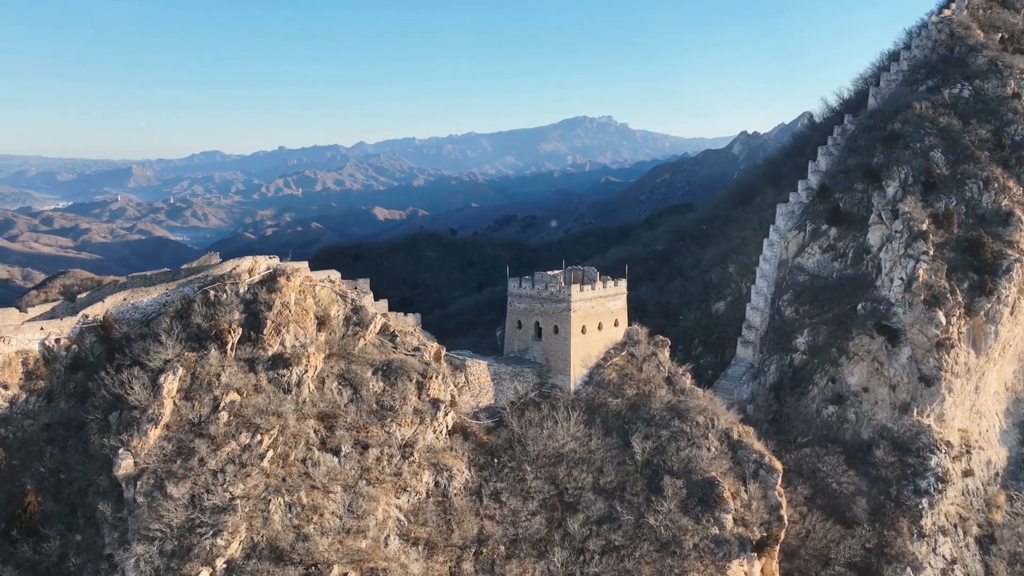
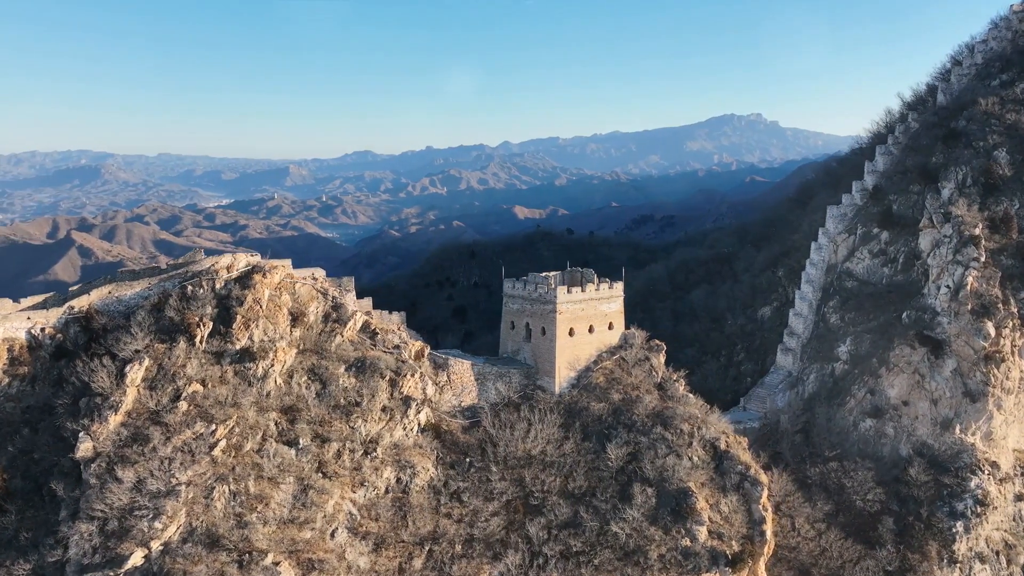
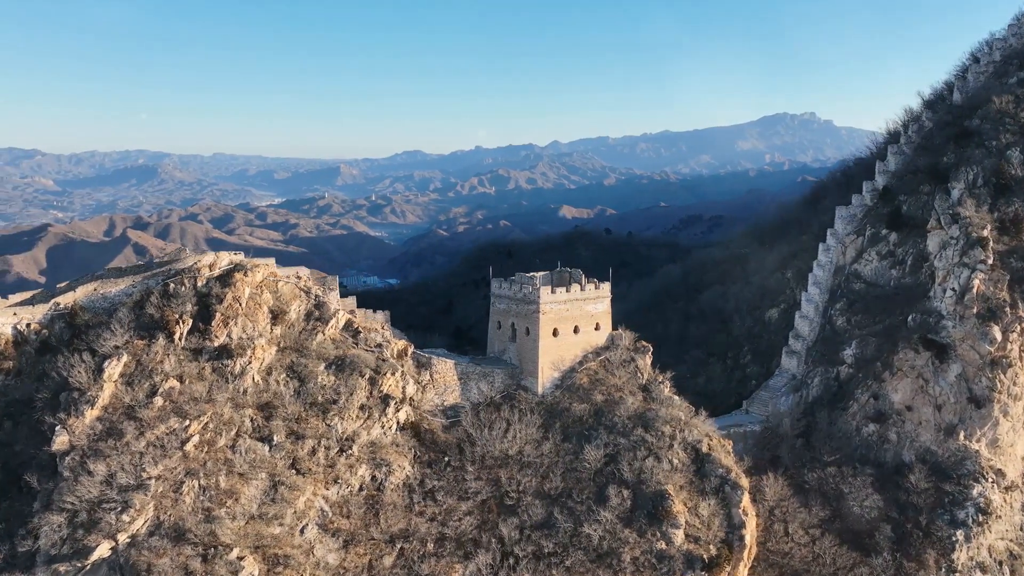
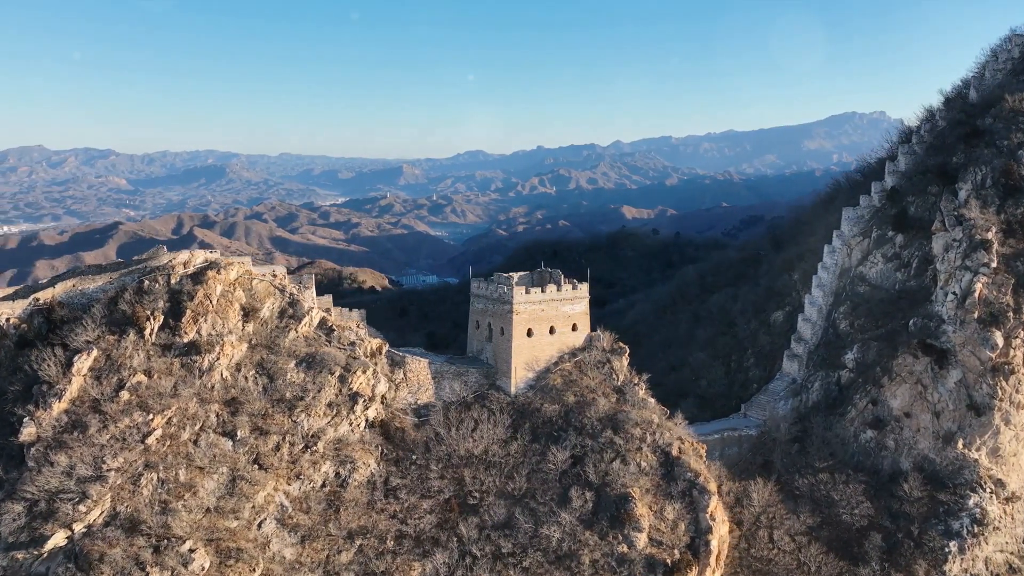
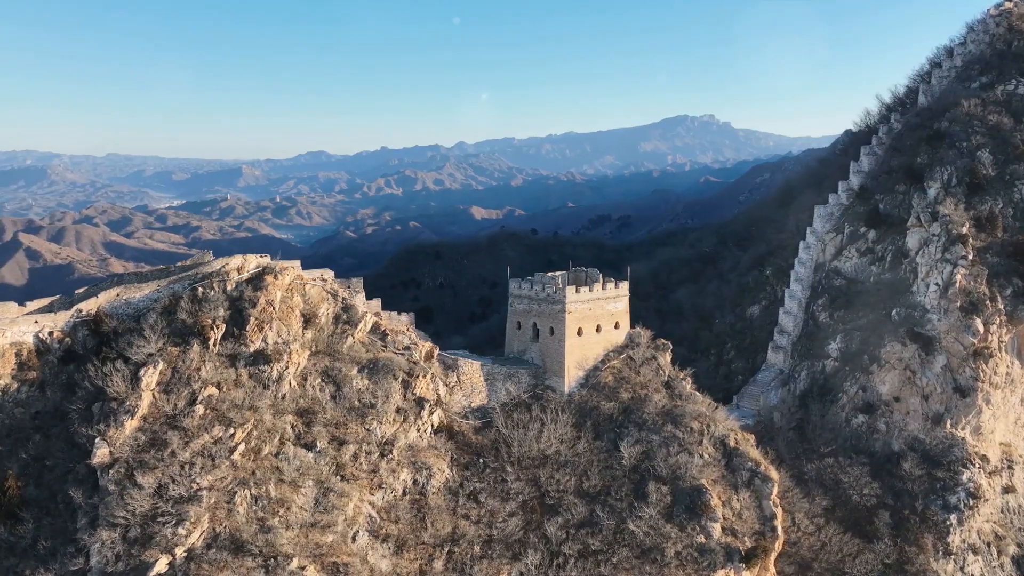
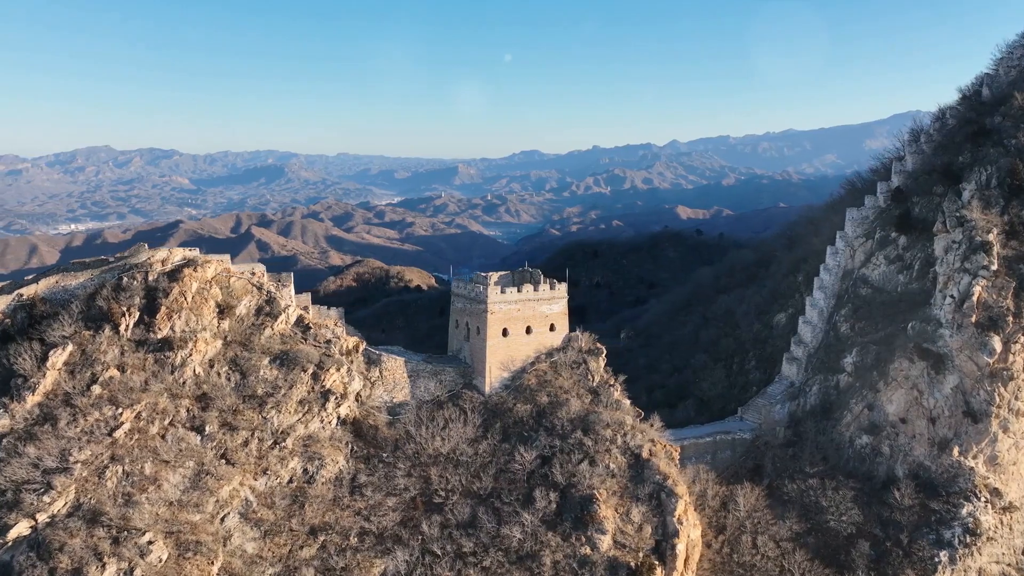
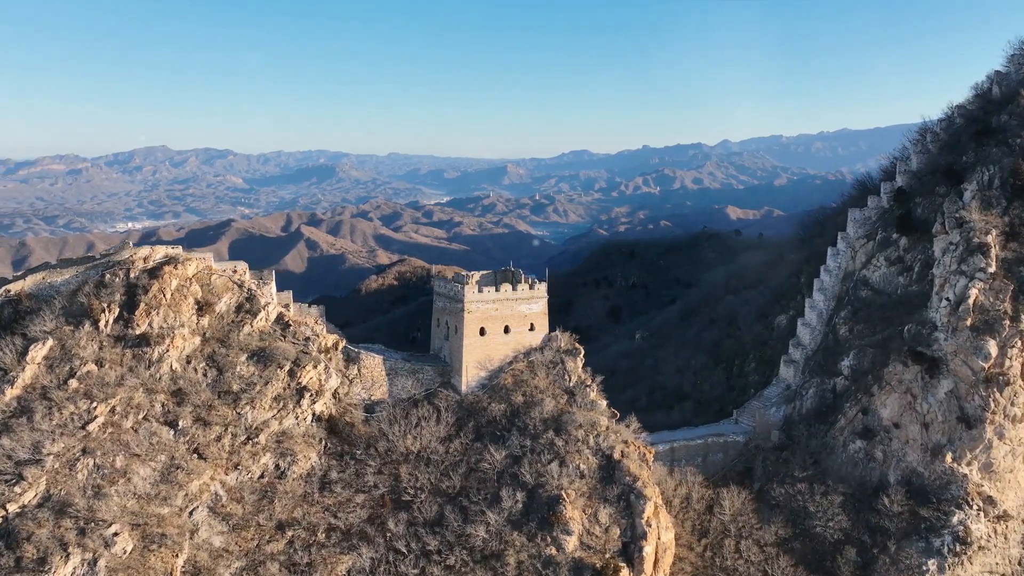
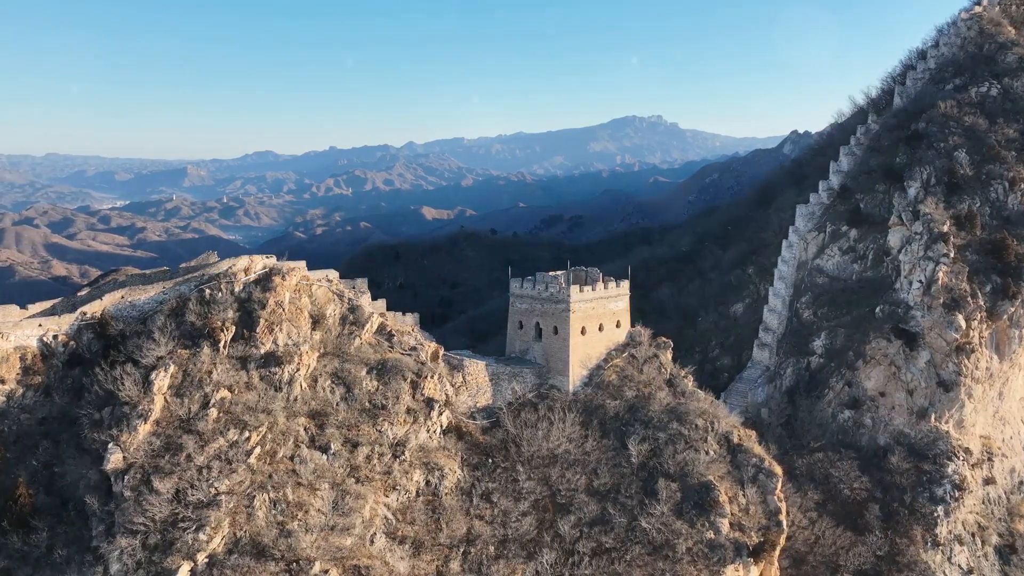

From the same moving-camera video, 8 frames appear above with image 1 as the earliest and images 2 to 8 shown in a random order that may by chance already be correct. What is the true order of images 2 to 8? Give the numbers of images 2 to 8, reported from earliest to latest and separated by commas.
8, 5, 2, 3, 4, 6, 7
